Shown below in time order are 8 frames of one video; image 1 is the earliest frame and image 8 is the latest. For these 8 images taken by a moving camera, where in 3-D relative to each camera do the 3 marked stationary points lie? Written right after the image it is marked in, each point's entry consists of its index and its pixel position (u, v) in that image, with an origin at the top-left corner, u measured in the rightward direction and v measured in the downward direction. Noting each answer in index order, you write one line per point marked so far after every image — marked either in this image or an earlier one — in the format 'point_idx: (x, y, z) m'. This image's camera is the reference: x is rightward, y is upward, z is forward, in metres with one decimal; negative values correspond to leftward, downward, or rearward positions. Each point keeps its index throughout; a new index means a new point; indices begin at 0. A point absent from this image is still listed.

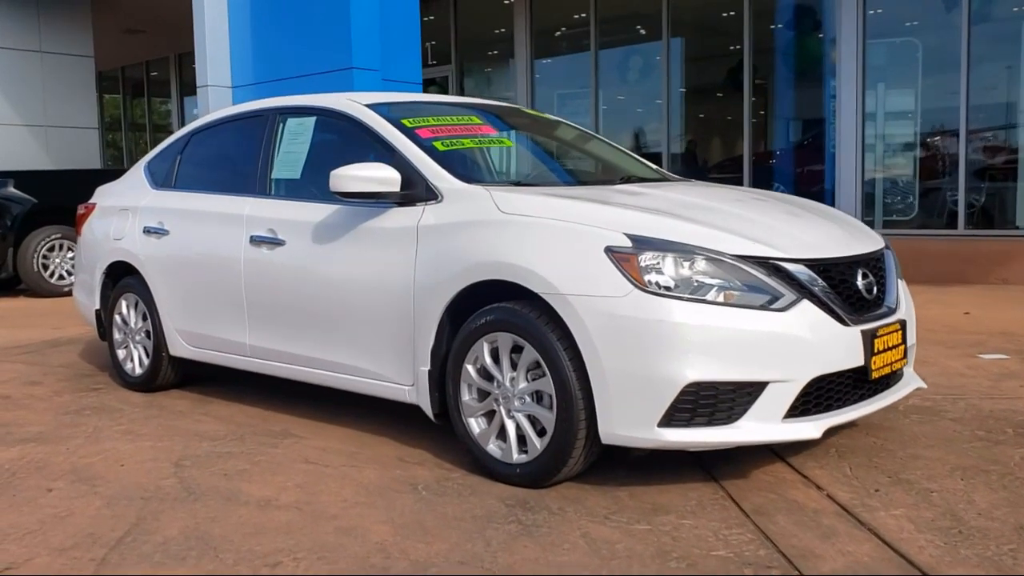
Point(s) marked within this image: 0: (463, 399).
0: (-0.2, -0.5, +4.3) m
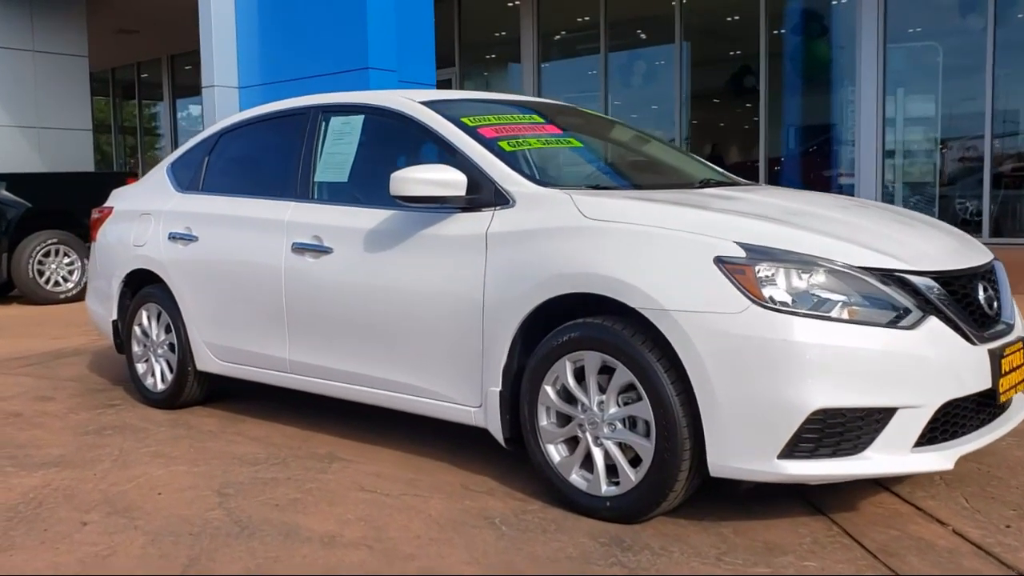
0: (+0.1, -0.6, +3.9) m
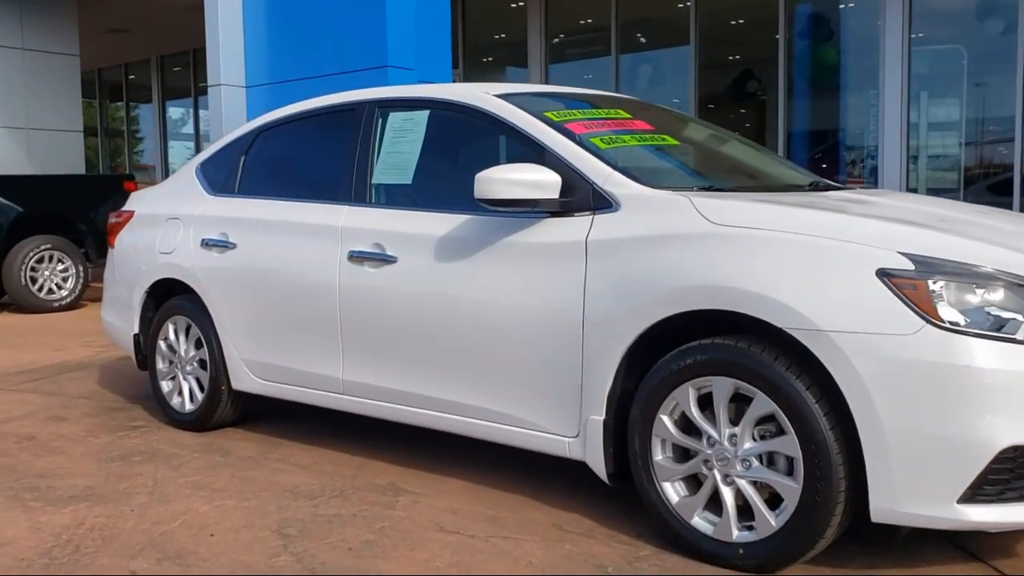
0: (+0.5, -0.6, +3.4) m
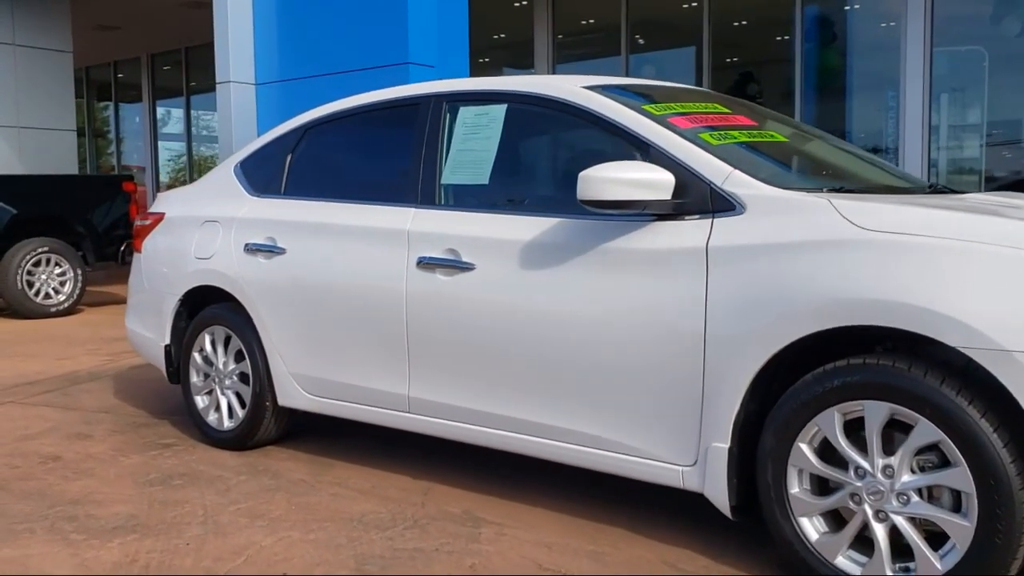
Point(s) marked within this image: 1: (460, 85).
0: (+0.9, -0.6, +3.1) m
1: (-0.2, +0.9, +4.3) m
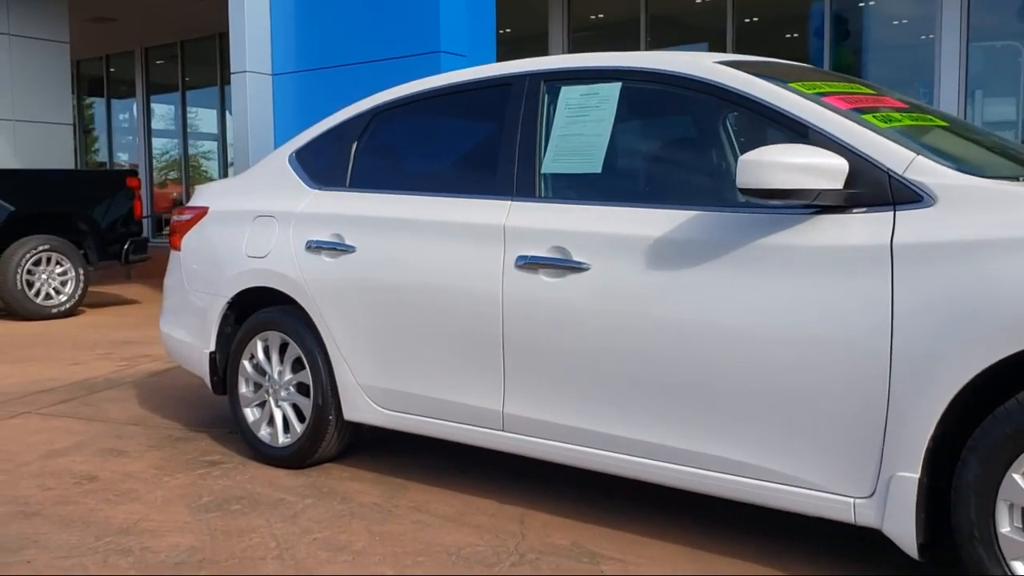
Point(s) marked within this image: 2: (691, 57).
0: (+1.3, -0.7, +2.6) m
1: (+0.2, +0.9, +3.9) m
2: (+0.7, +0.8, +3.5) m
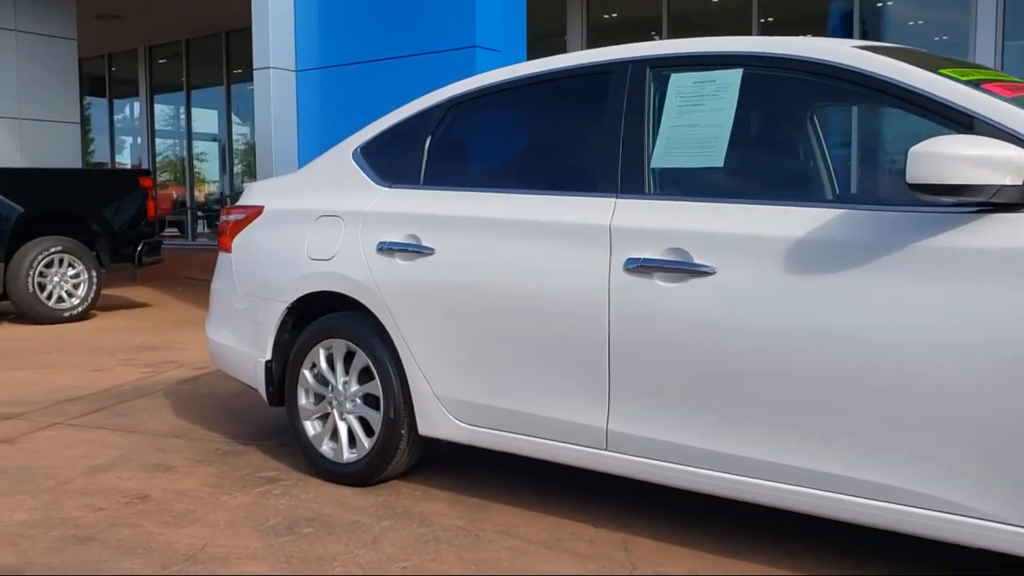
0: (+1.7, -0.7, +2.3) m
1: (+0.6, +0.9, +3.6) m
2: (+1.0, +0.8, +3.2) m
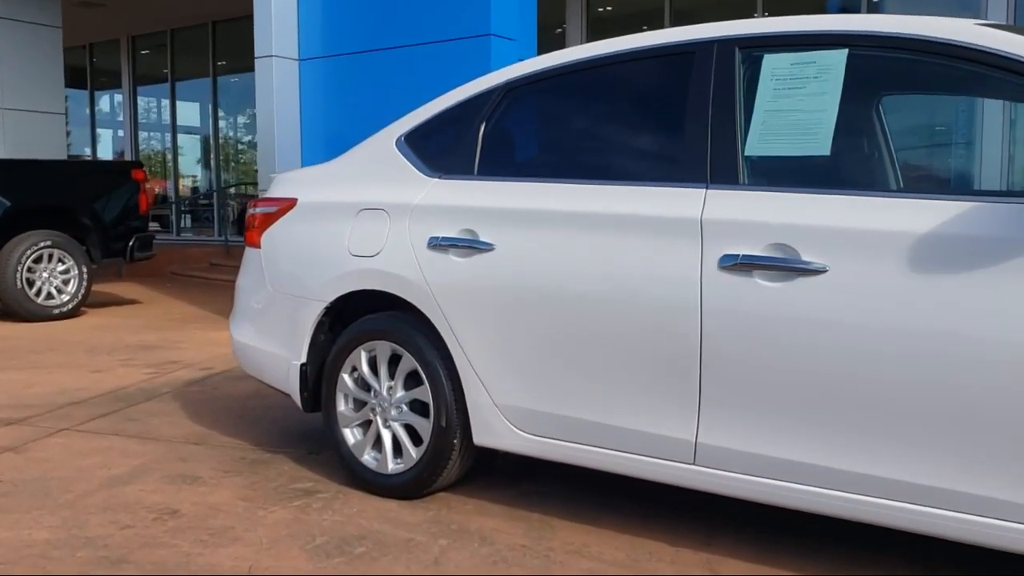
0: (+2.0, -0.7, +2.1) m
1: (+0.8, +0.9, +3.3) m
2: (+1.3, +0.8, +3.0) m
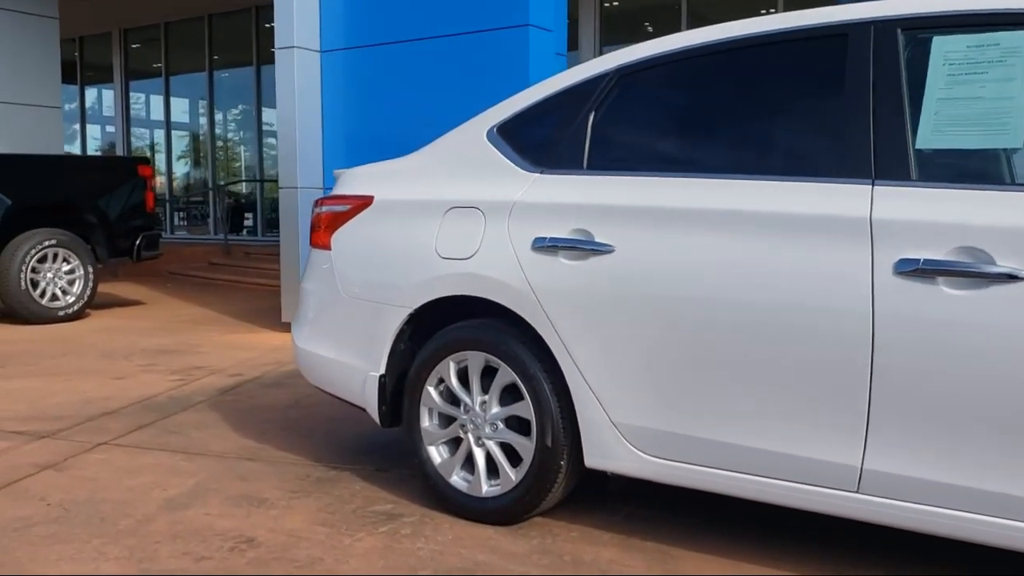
0: (+2.5, -0.7, +1.8) m
1: (+1.3, +0.9, +3.0) m
2: (+1.7, +0.8, +2.7) m
